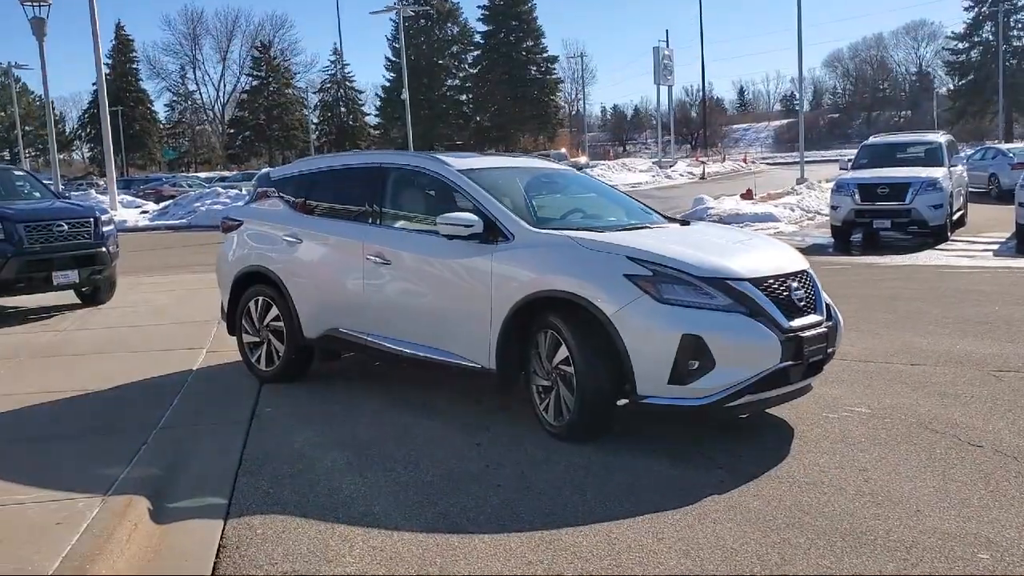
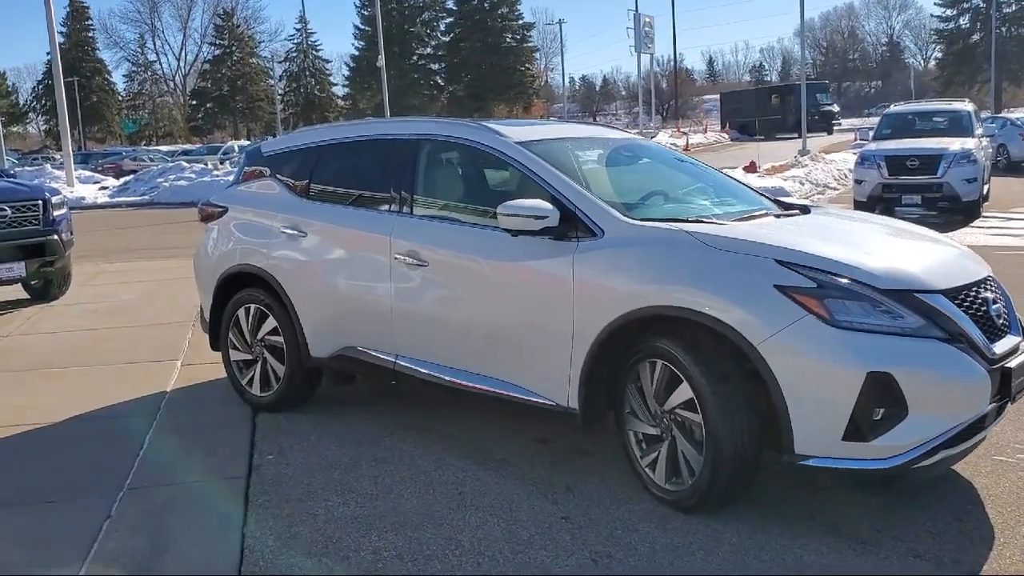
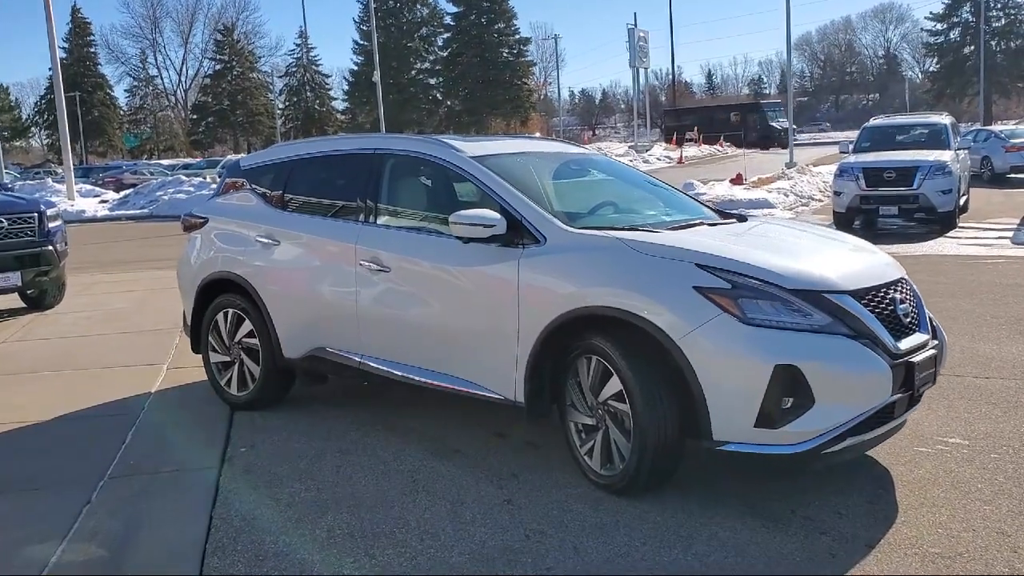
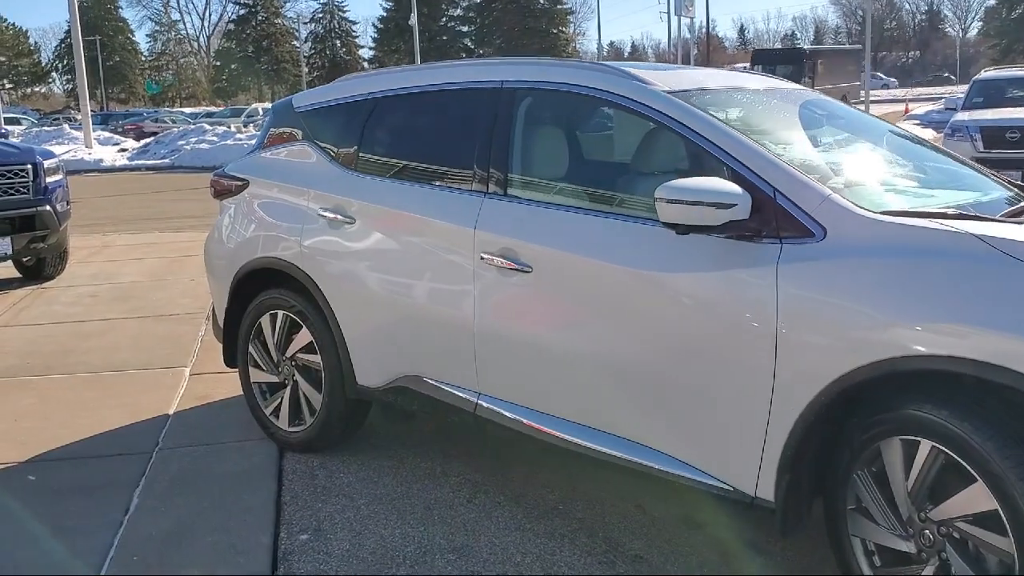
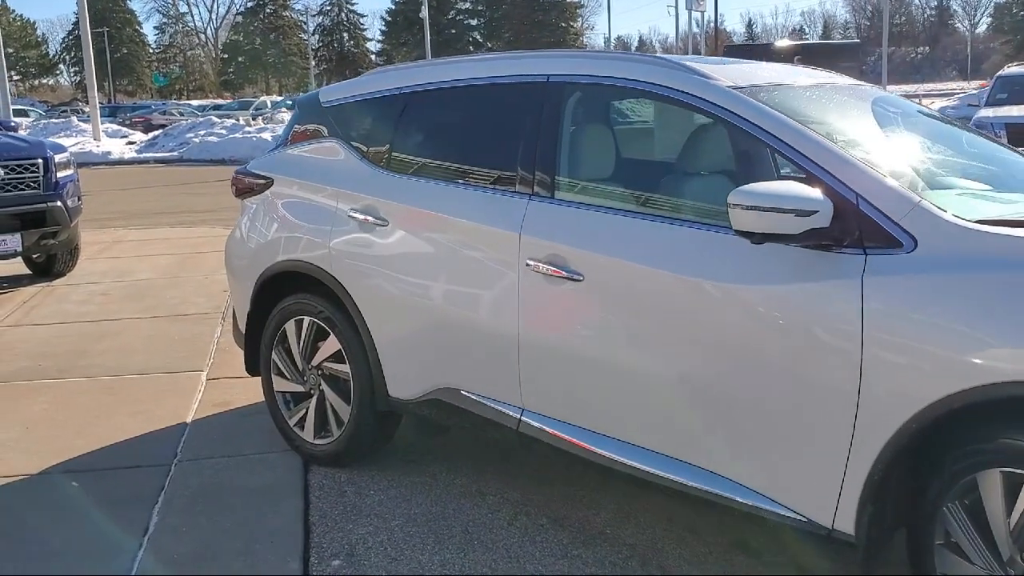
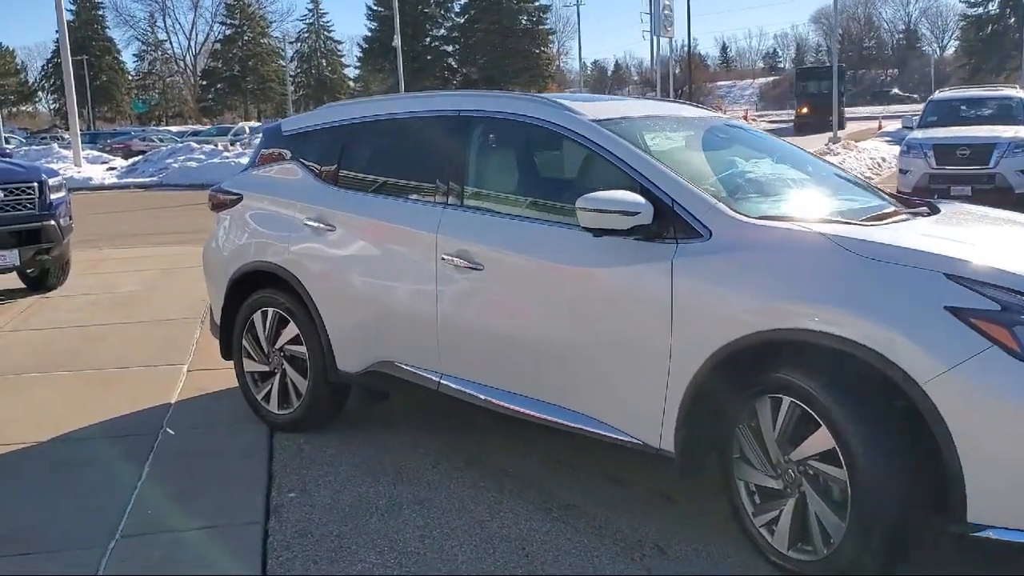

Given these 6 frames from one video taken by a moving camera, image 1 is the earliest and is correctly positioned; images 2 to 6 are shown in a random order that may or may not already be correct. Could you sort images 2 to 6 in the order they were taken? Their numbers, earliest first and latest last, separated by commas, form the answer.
3, 2, 6, 4, 5
